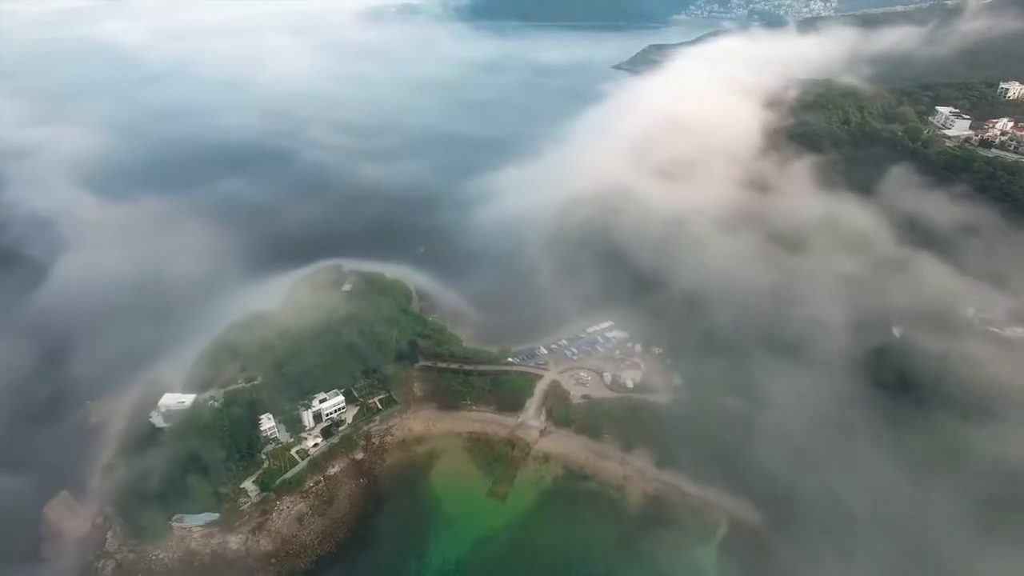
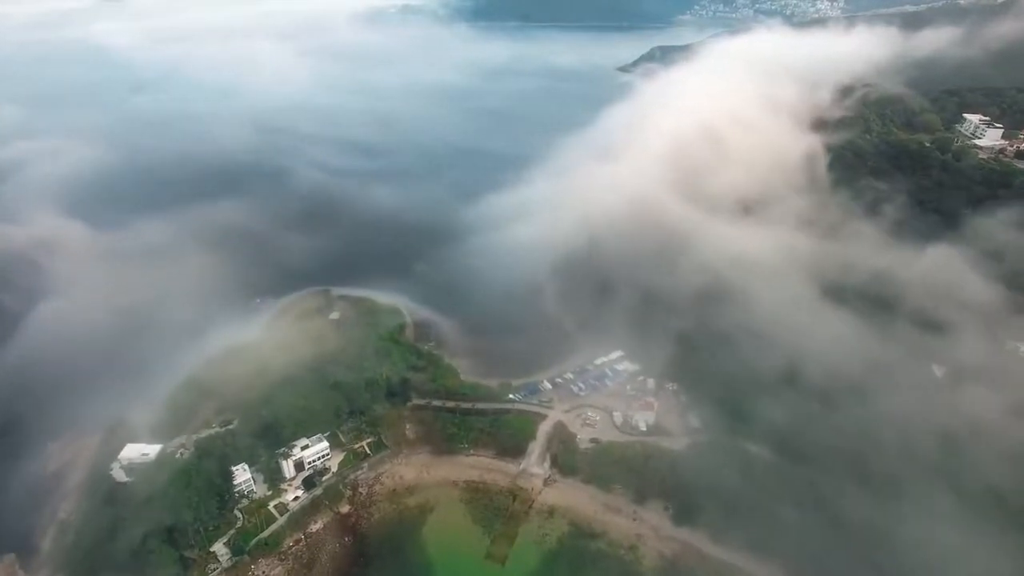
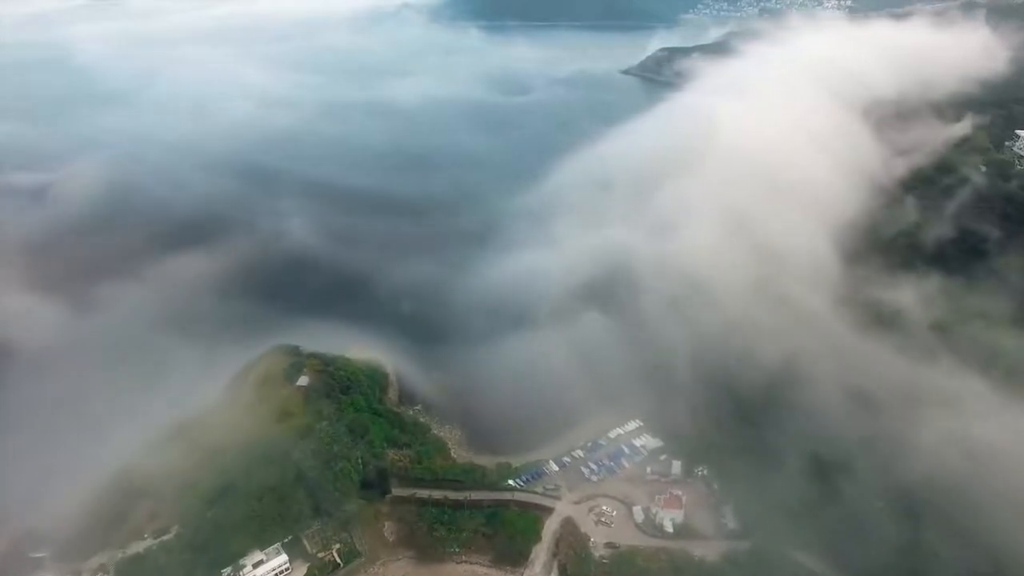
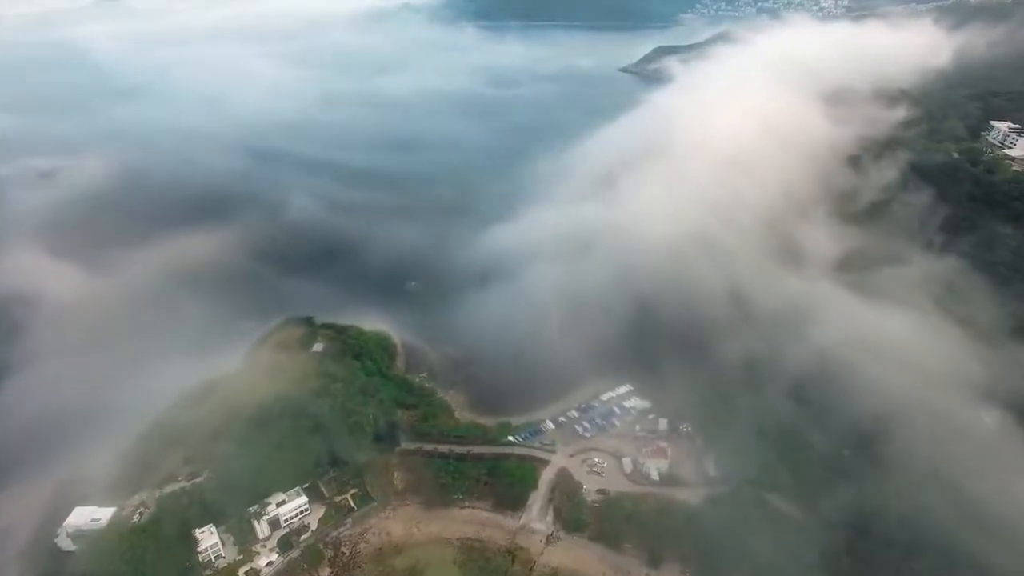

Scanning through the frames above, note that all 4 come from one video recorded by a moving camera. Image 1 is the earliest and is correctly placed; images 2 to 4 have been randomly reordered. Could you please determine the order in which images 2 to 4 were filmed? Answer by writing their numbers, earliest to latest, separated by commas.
2, 4, 3
